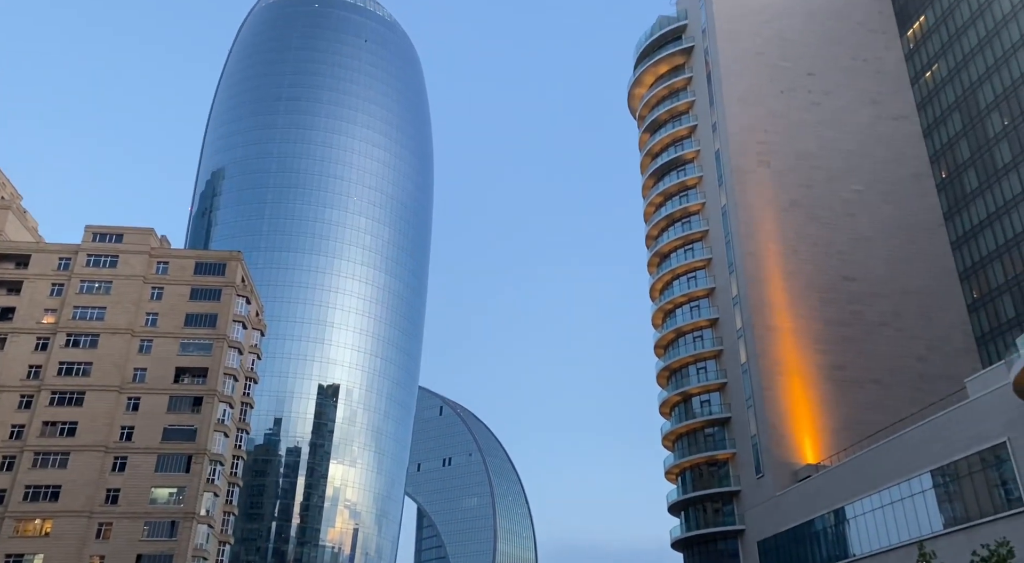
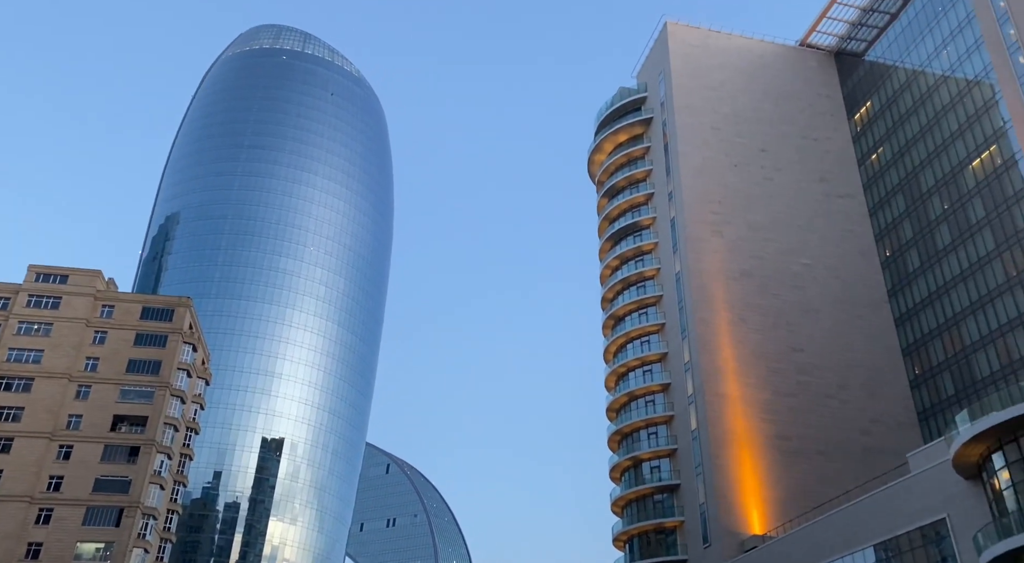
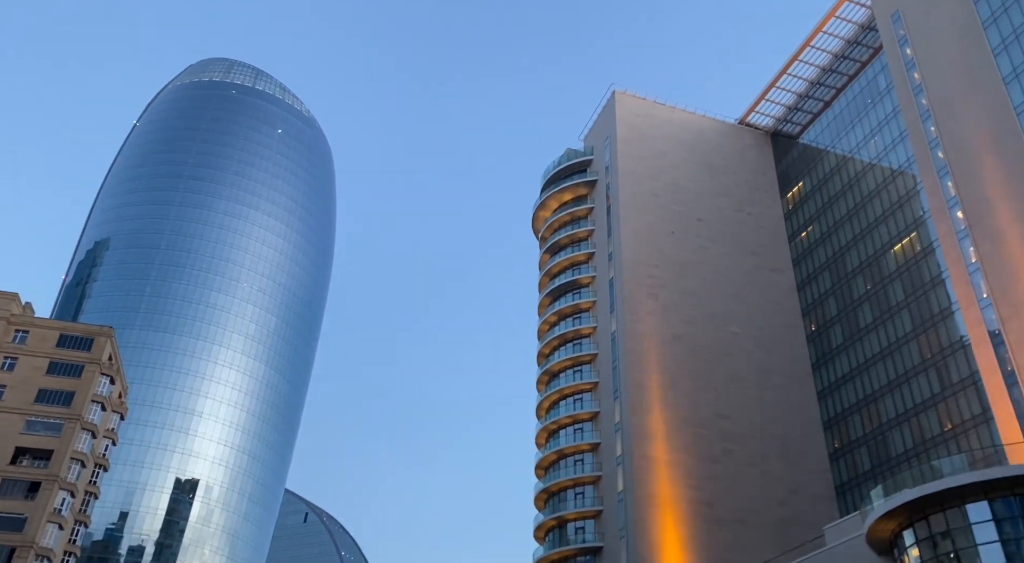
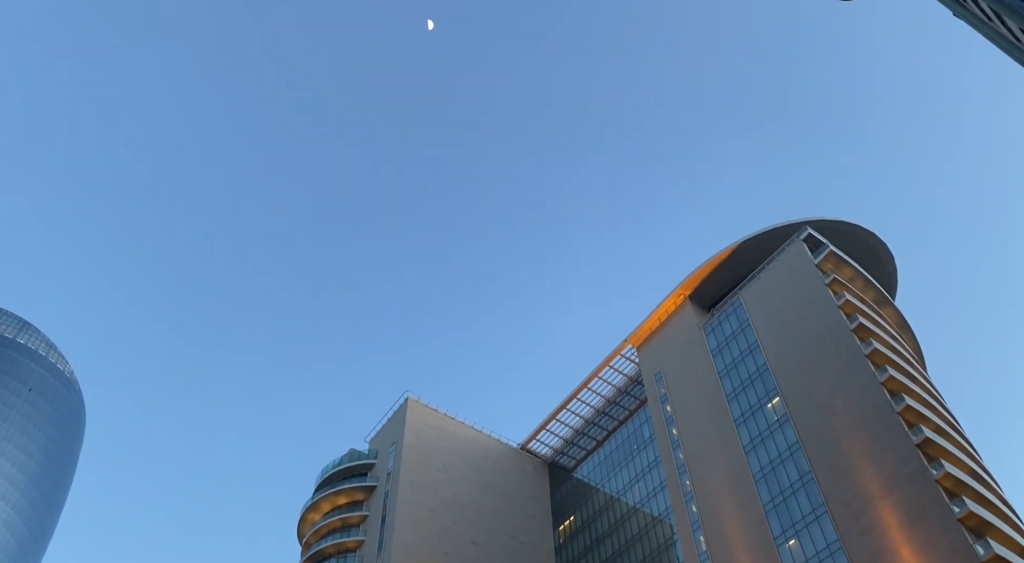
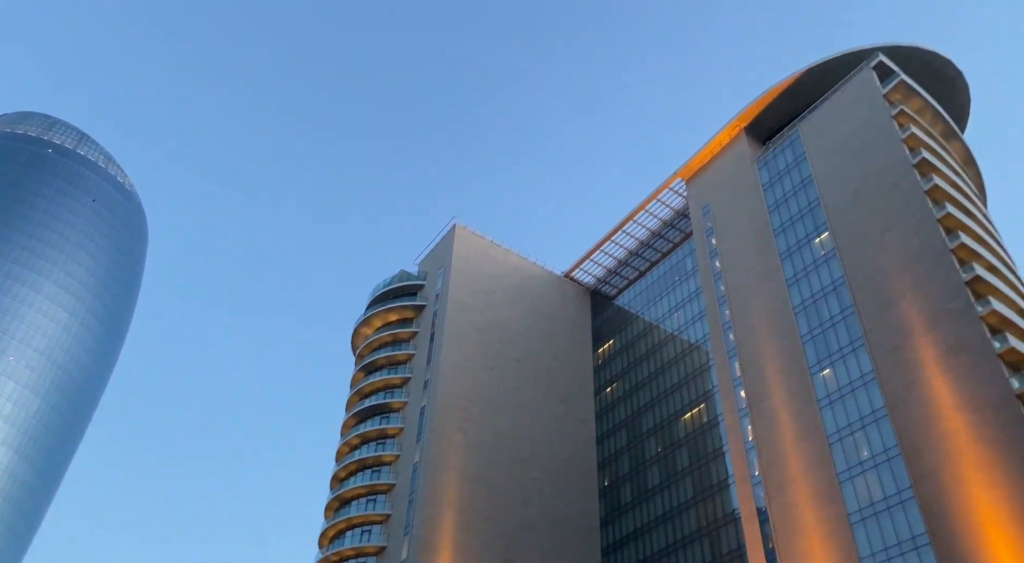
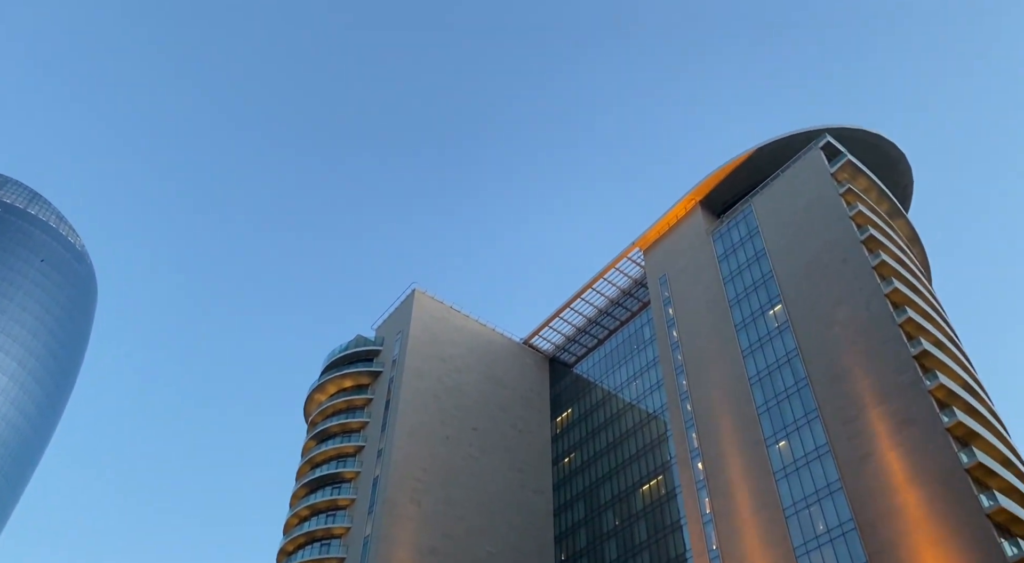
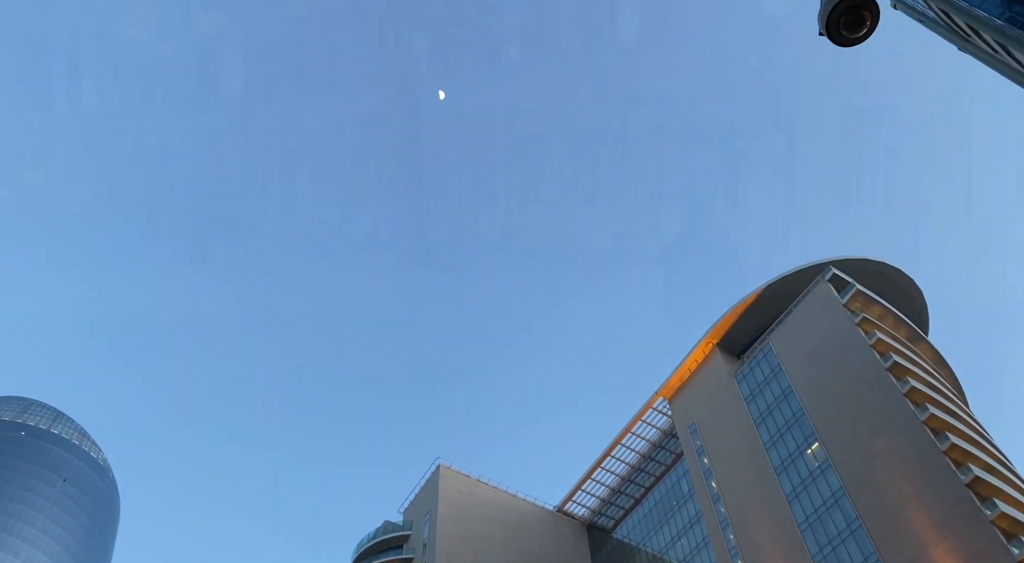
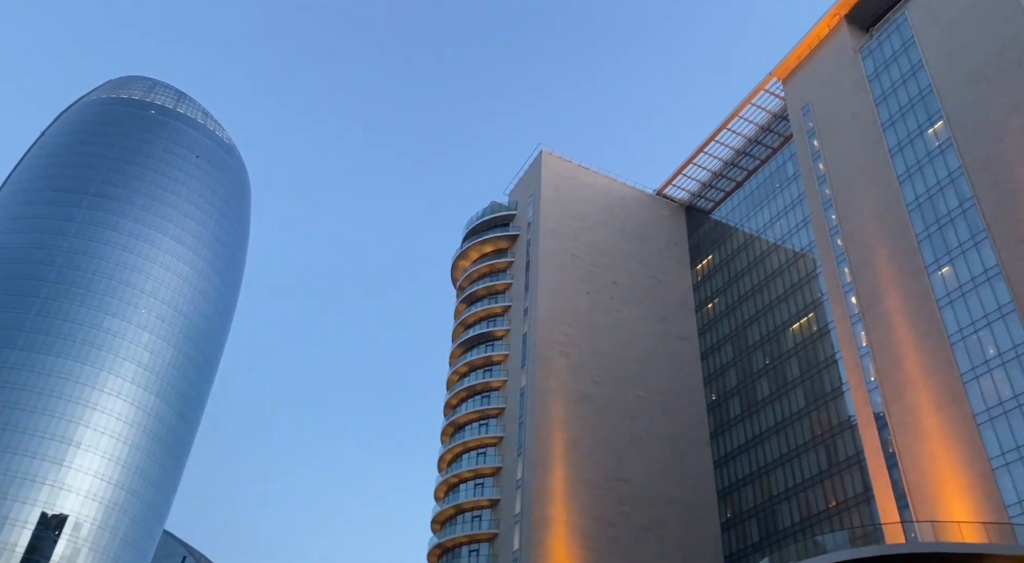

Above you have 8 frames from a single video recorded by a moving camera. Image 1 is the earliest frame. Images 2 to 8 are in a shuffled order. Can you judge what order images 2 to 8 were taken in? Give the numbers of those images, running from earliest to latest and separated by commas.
2, 3, 8, 5, 6, 4, 7
